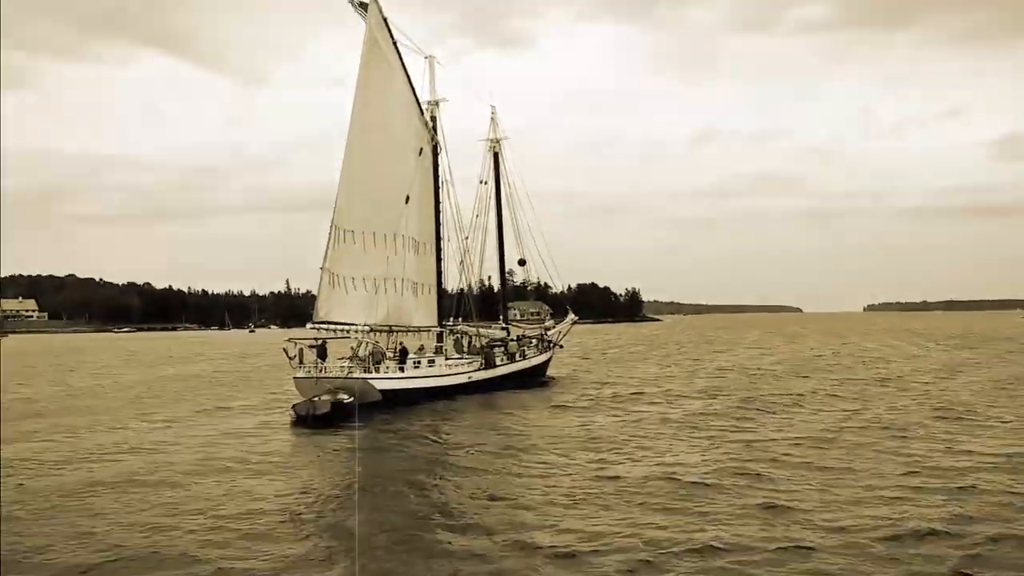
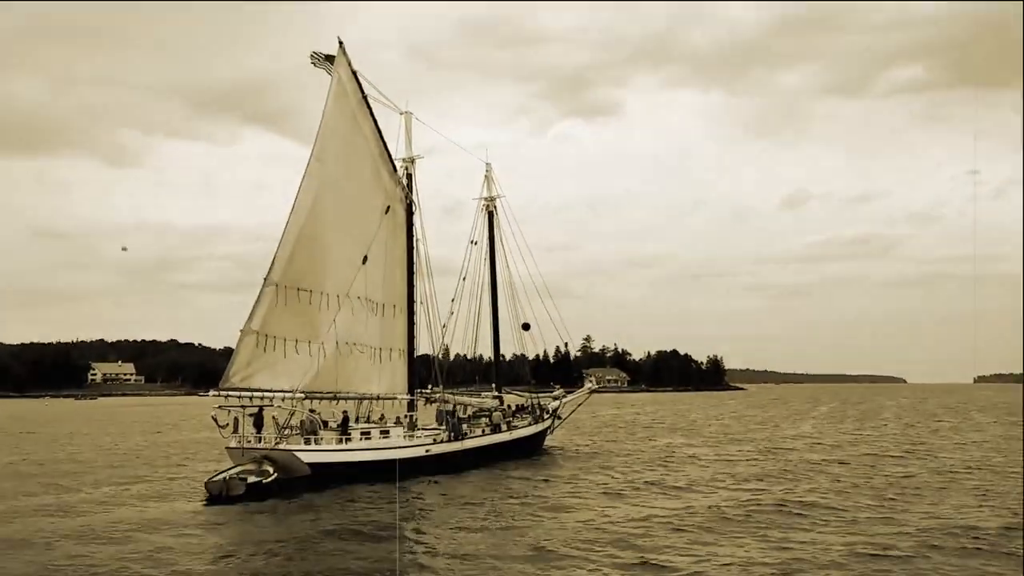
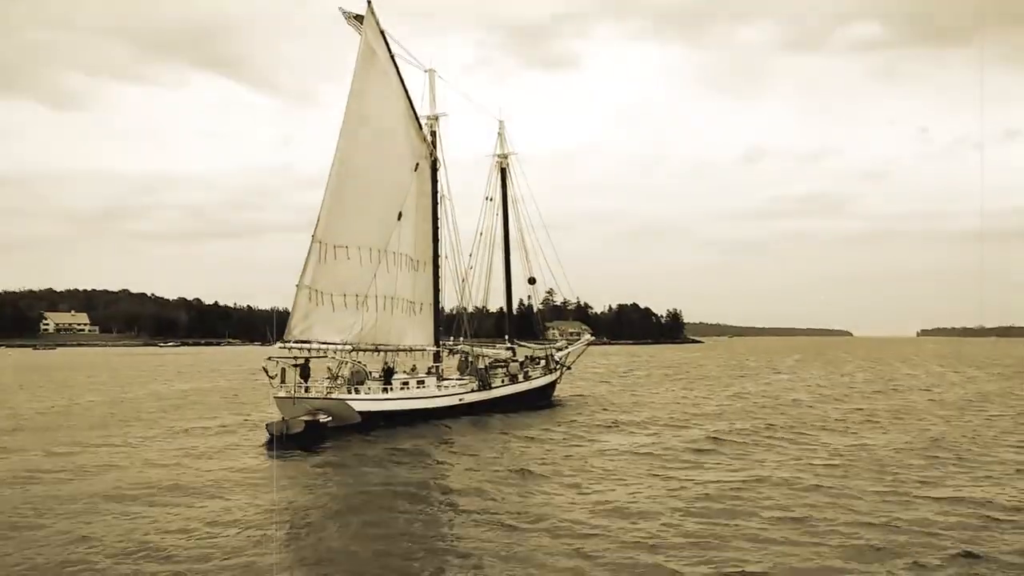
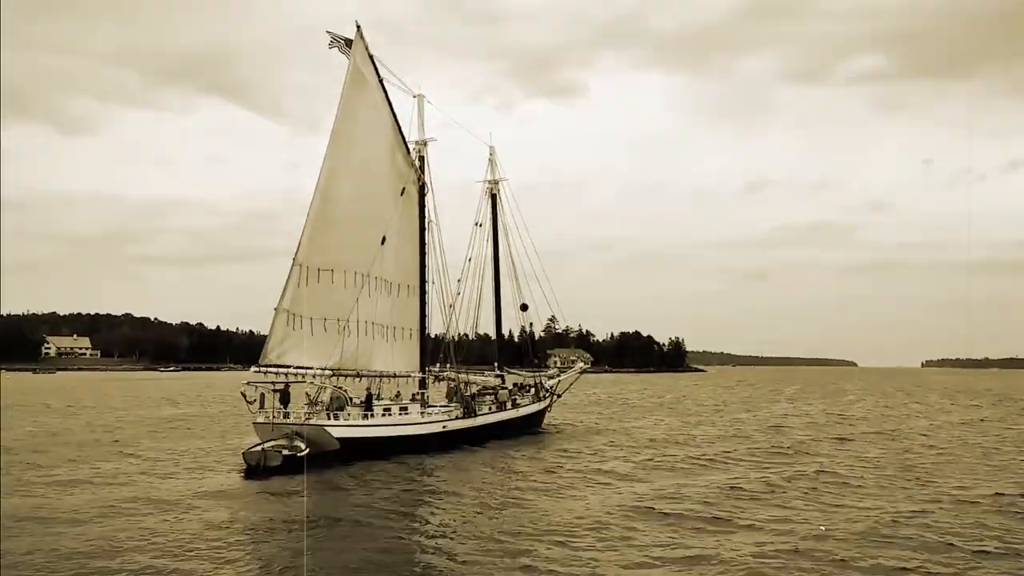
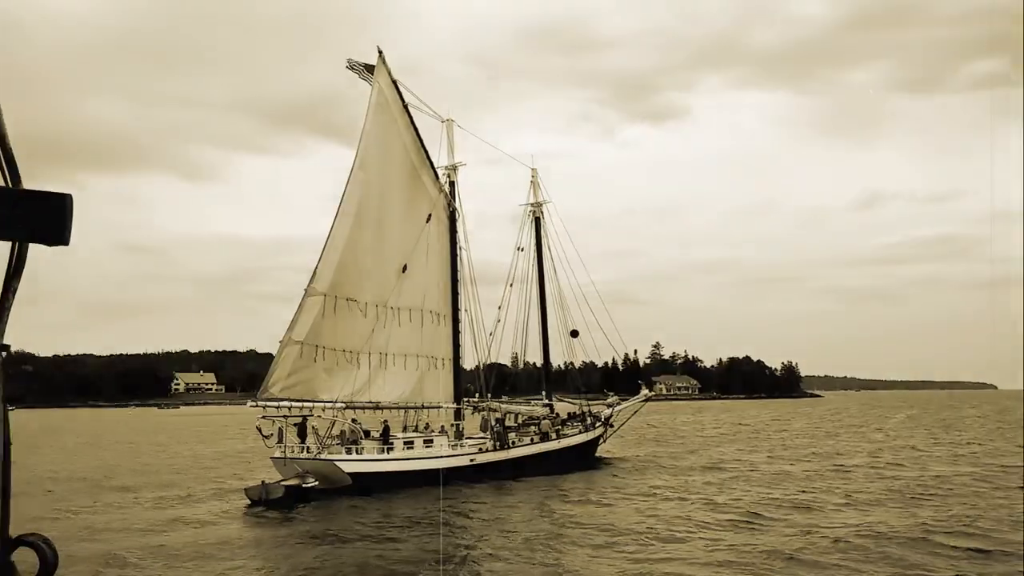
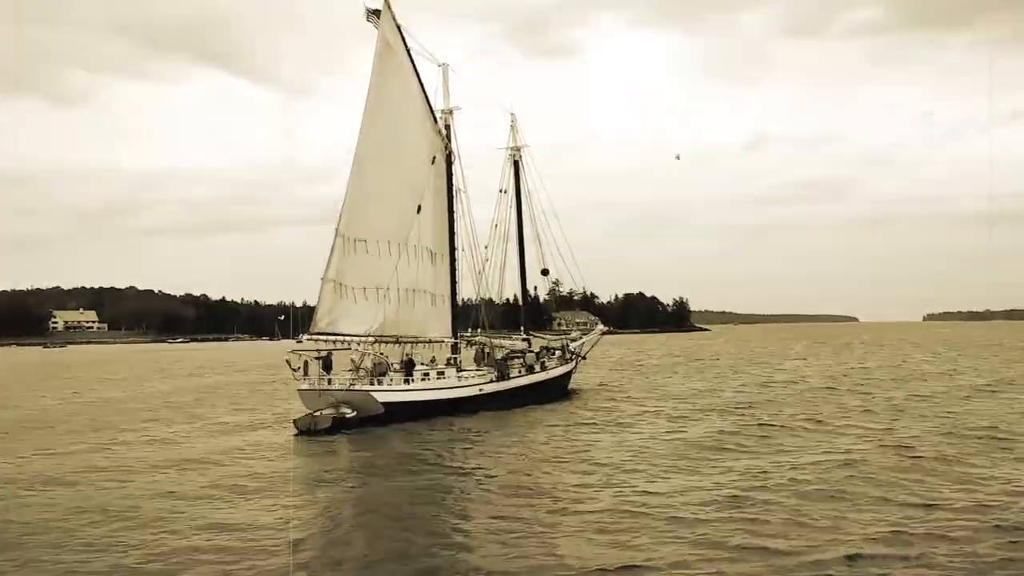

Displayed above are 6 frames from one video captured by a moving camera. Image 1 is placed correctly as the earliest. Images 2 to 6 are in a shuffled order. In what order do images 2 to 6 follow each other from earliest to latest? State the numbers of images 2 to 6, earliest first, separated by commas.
6, 3, 4, 2, 5
